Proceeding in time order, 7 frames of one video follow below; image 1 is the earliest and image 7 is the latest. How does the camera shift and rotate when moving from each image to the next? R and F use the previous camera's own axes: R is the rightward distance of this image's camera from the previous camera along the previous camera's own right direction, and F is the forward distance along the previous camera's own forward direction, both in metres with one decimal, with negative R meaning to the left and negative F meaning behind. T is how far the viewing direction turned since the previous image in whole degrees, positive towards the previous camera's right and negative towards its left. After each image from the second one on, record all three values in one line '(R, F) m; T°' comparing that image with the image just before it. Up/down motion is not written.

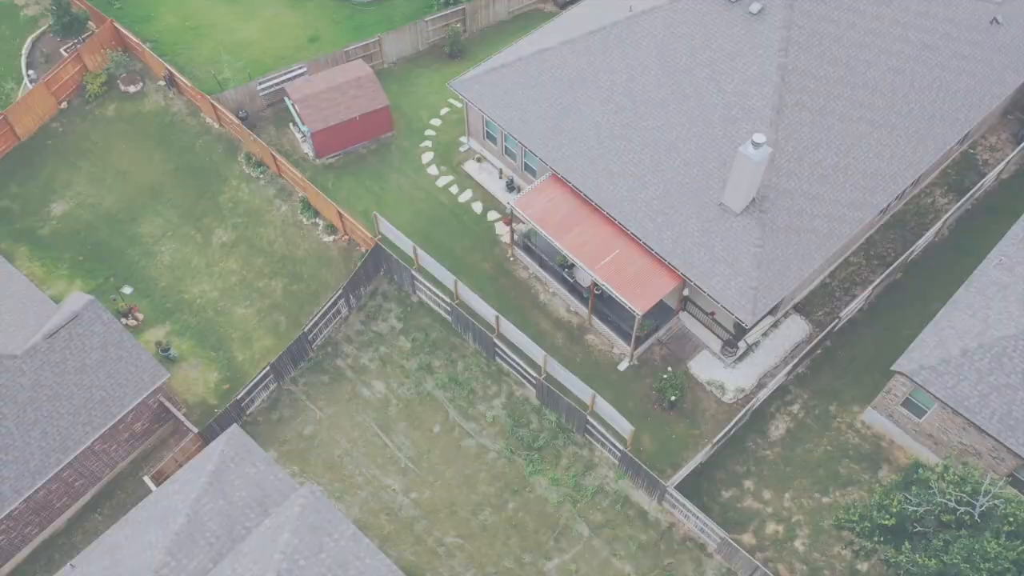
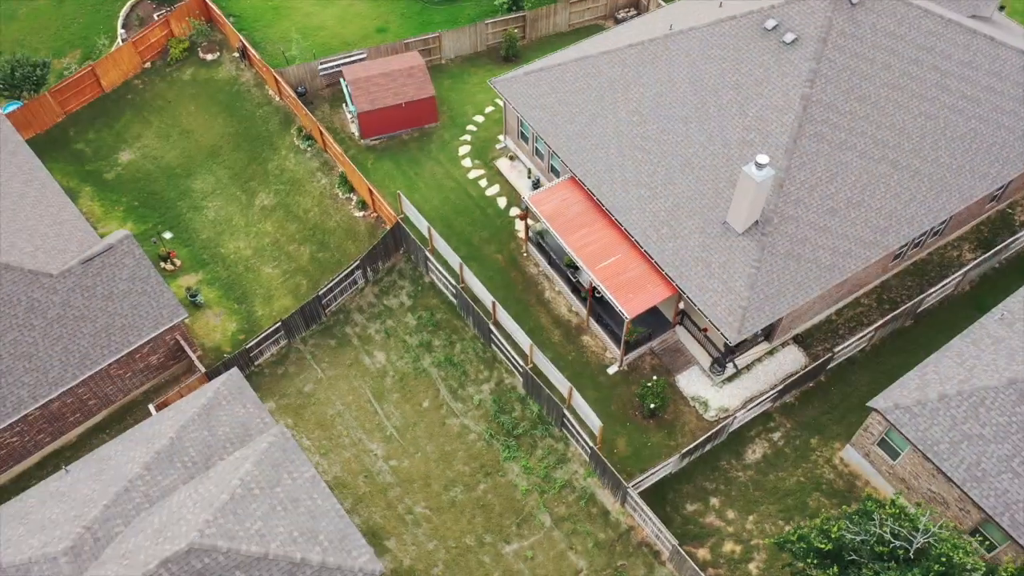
(+2.3, -0.7) m; -6°
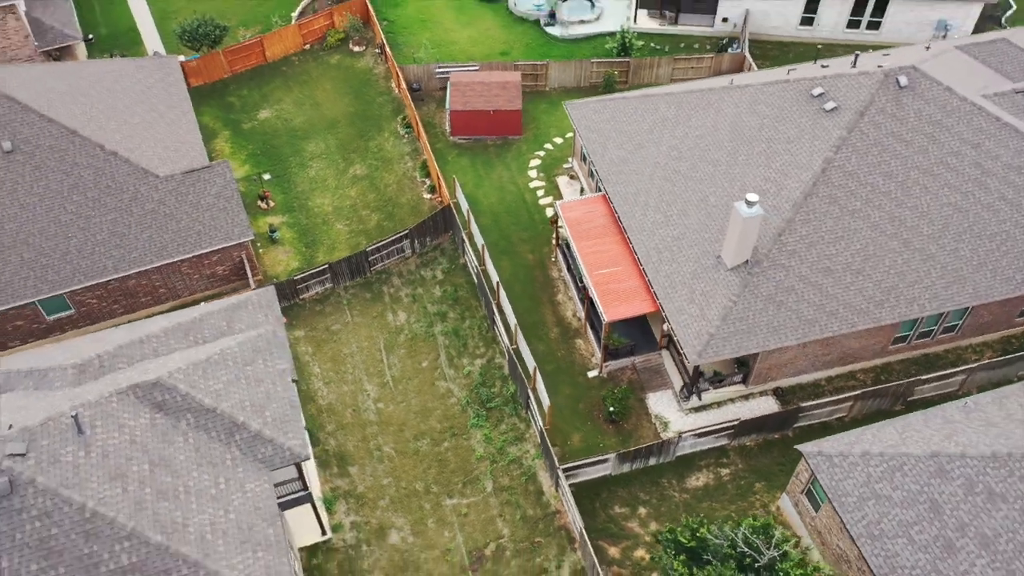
(+5.2, -1.7) m; -12°
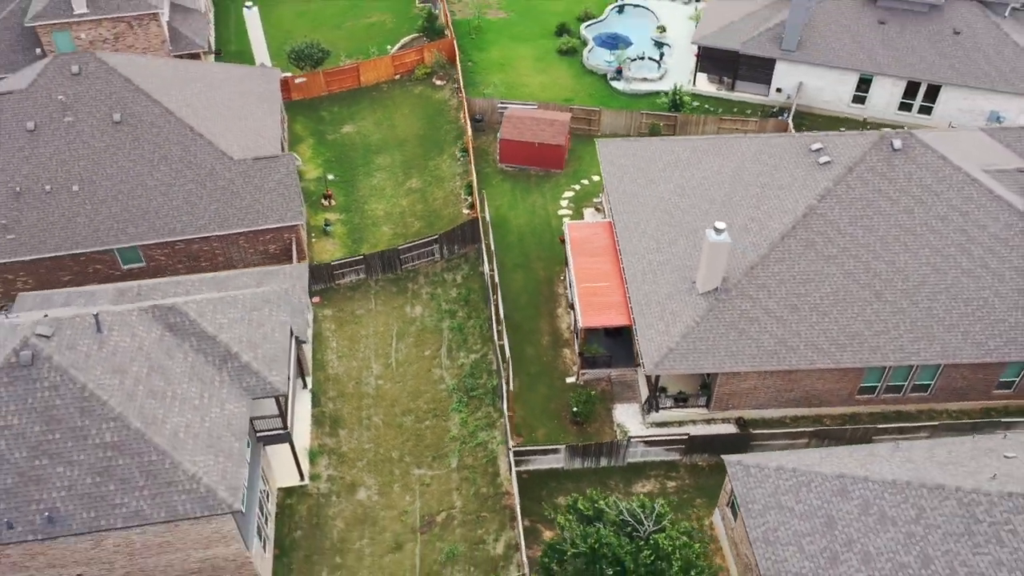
(+4.2, -2.0) m; -8°
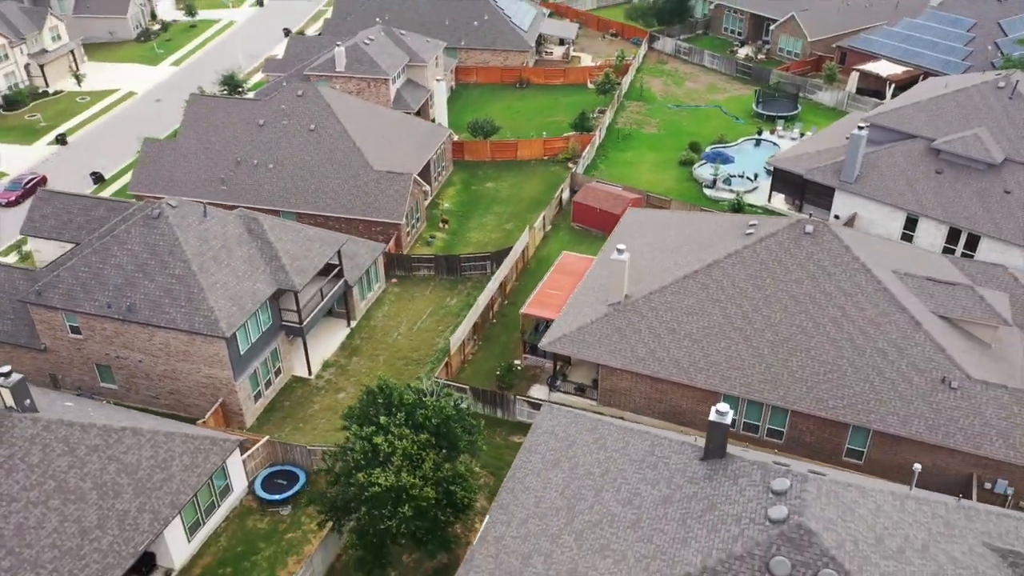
(+13.5, -5.2) m; -21°
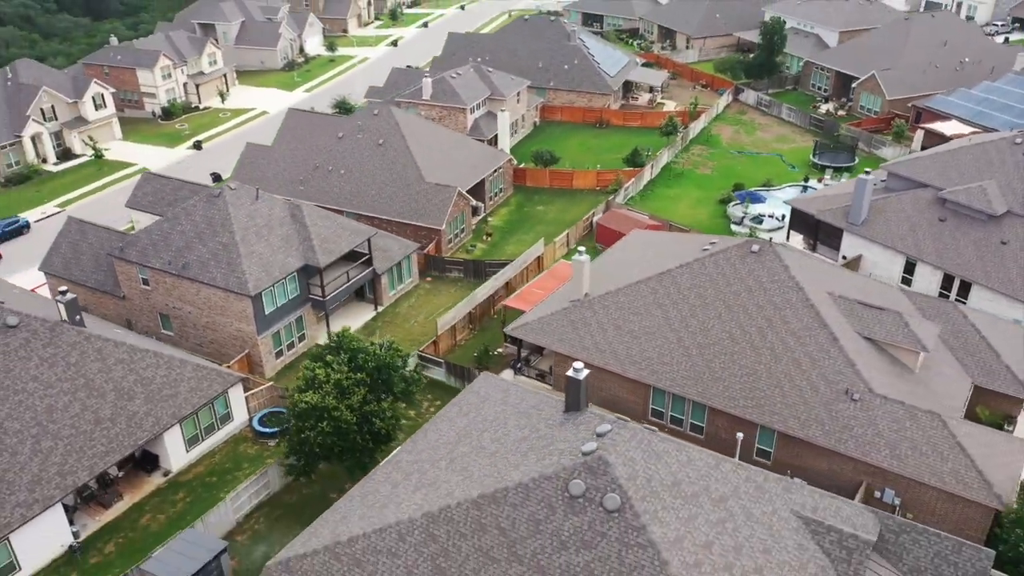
(+7.4, -3.6) m; -10°
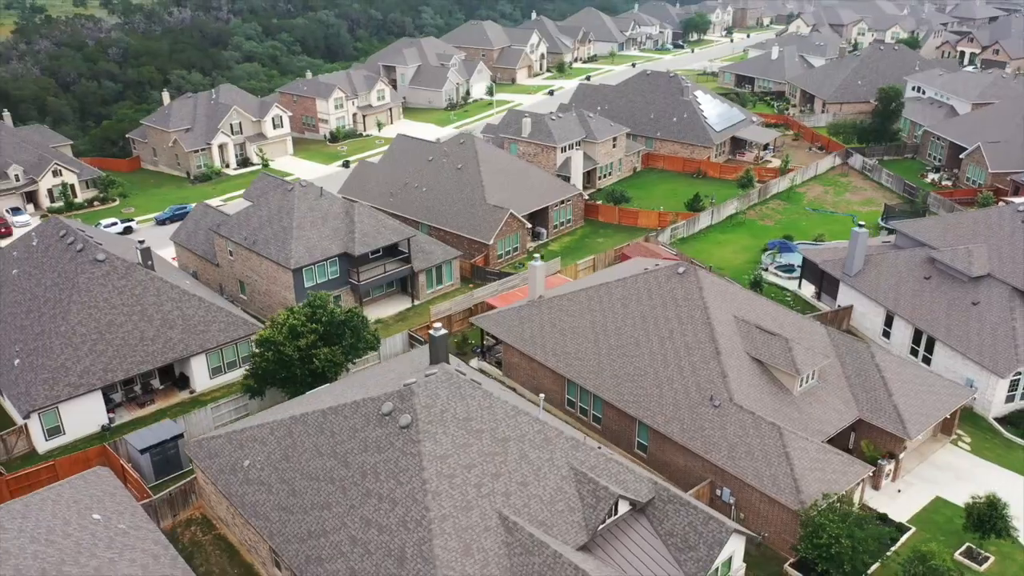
(+11.9, -4.2) m; -15°
